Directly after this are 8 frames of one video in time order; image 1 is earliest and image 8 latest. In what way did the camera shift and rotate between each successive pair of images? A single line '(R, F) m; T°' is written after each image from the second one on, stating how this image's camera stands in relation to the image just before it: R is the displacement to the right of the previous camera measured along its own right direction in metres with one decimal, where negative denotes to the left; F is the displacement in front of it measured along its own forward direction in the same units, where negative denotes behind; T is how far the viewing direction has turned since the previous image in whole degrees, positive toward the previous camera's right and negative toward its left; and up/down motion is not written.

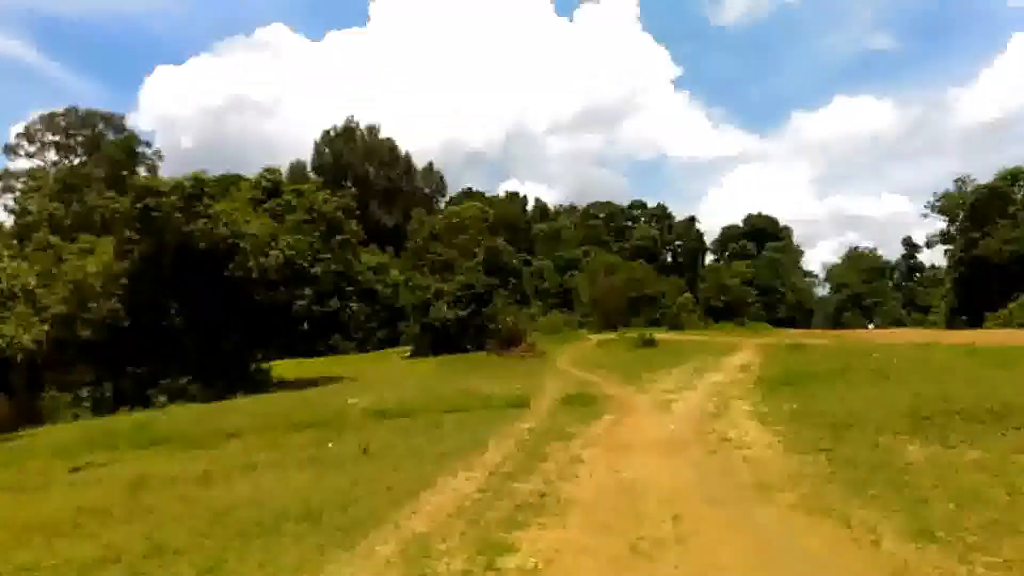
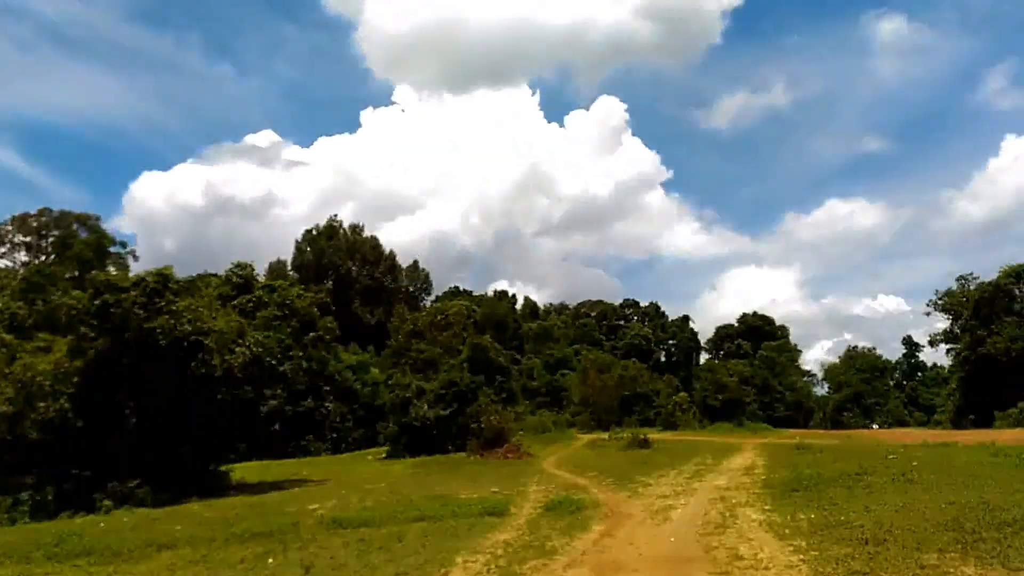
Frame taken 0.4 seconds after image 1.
(+0.2, +1.4) m; +1°
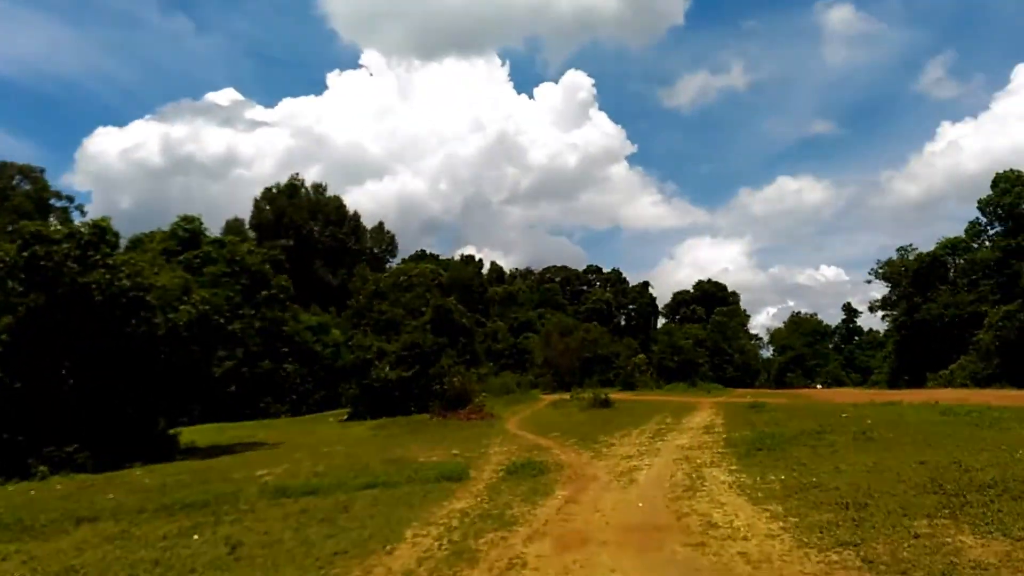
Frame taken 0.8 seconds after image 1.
(+0.1, +0.9) m; +2°
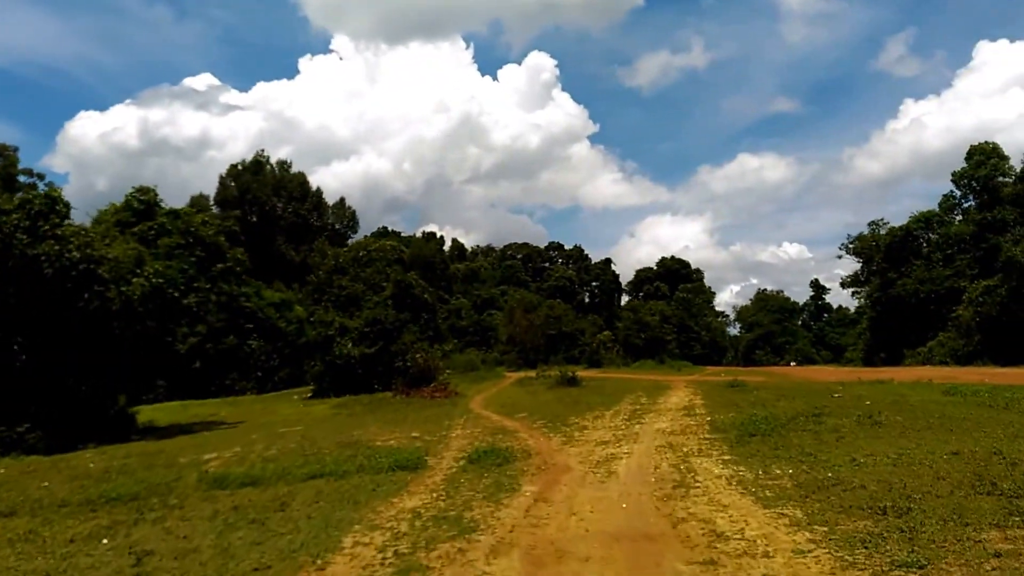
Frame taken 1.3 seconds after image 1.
(0.0, +1.6) m; +2°
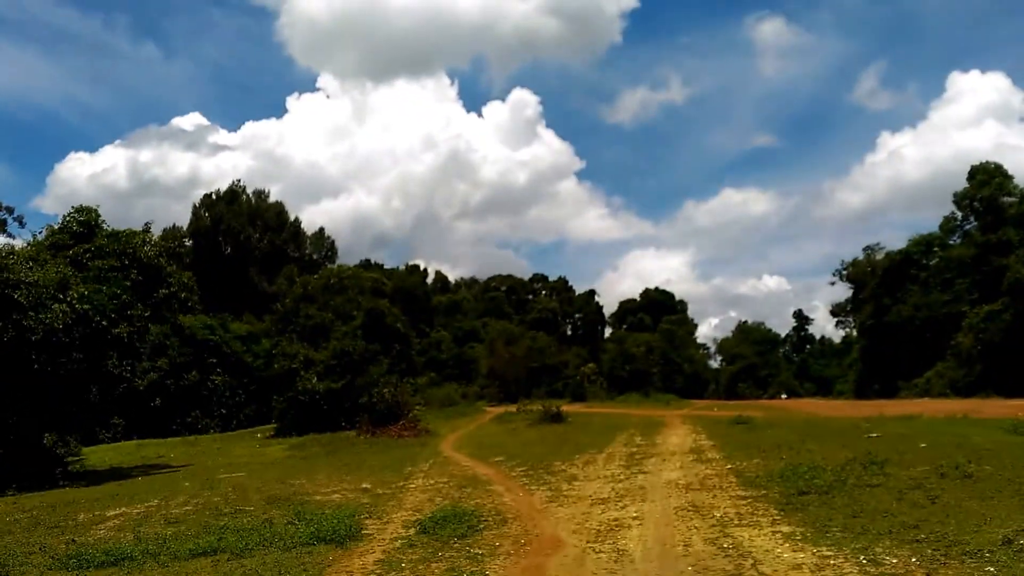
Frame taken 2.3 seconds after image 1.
(+0.1, +3.4) m; +1°
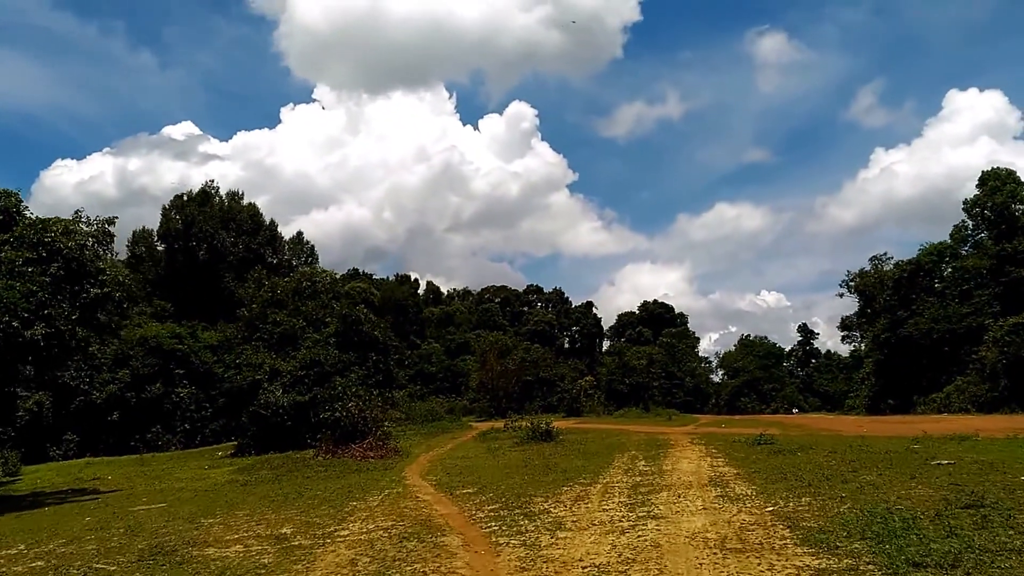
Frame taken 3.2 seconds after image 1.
(+0.3, +3.8) m; 0°
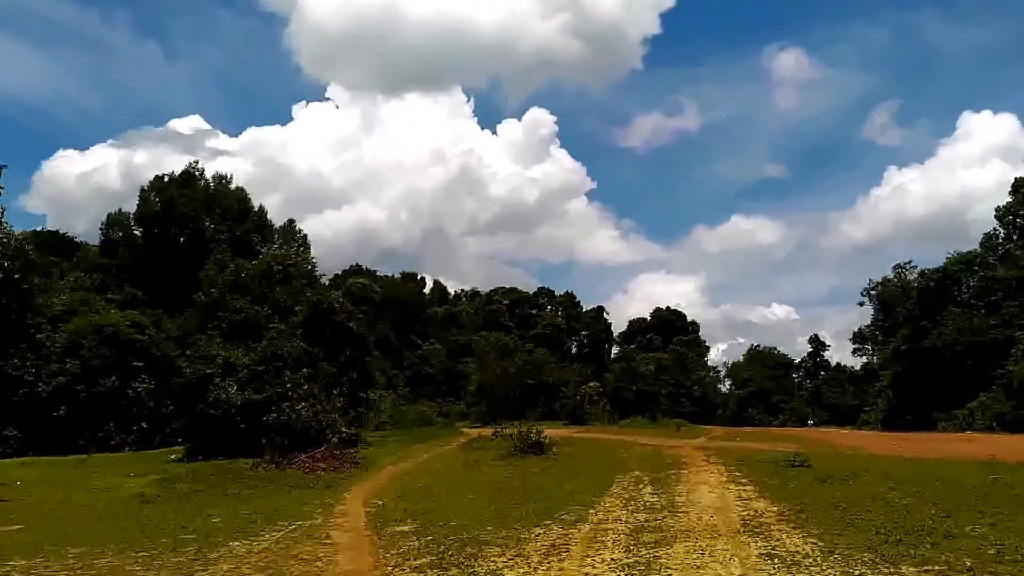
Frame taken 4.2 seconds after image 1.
(+0.5, +4.3) m; 0°
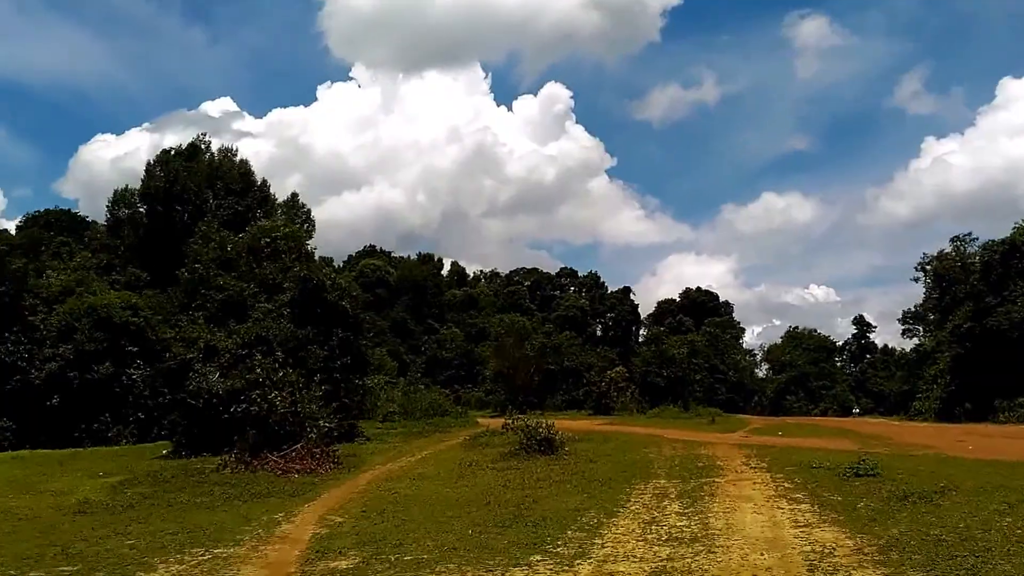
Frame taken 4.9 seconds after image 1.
(+0.5, +3.1) m; -2°
